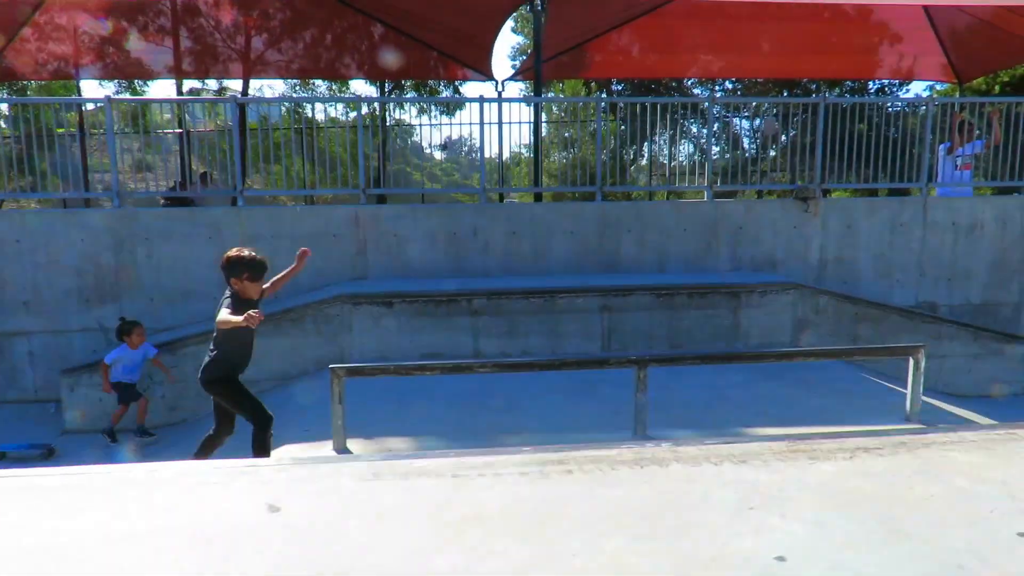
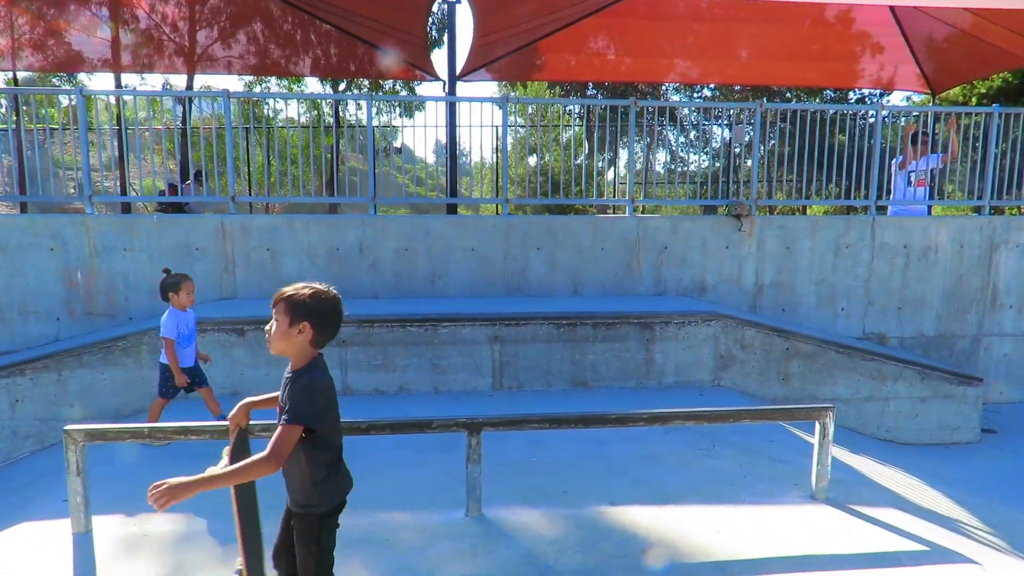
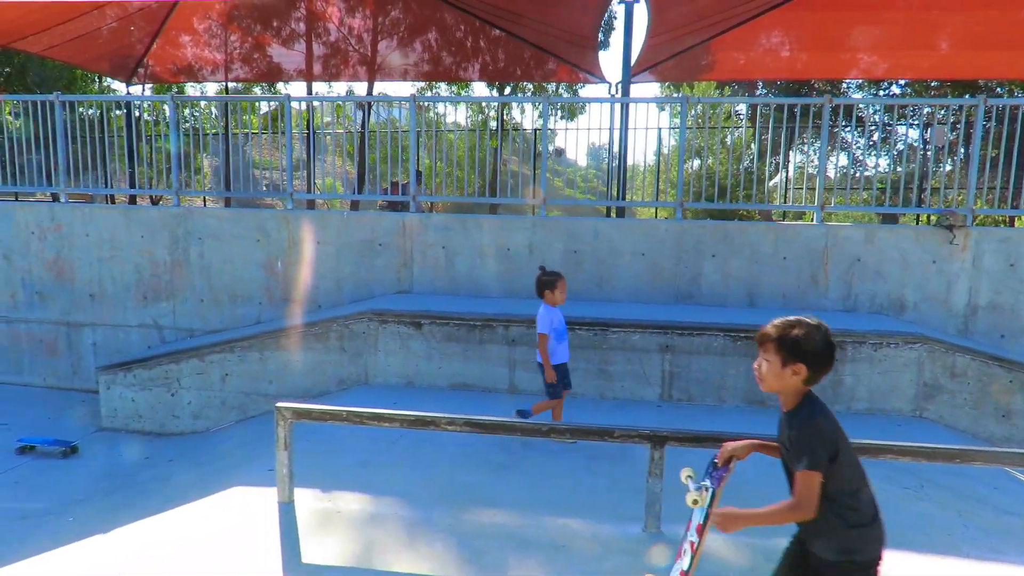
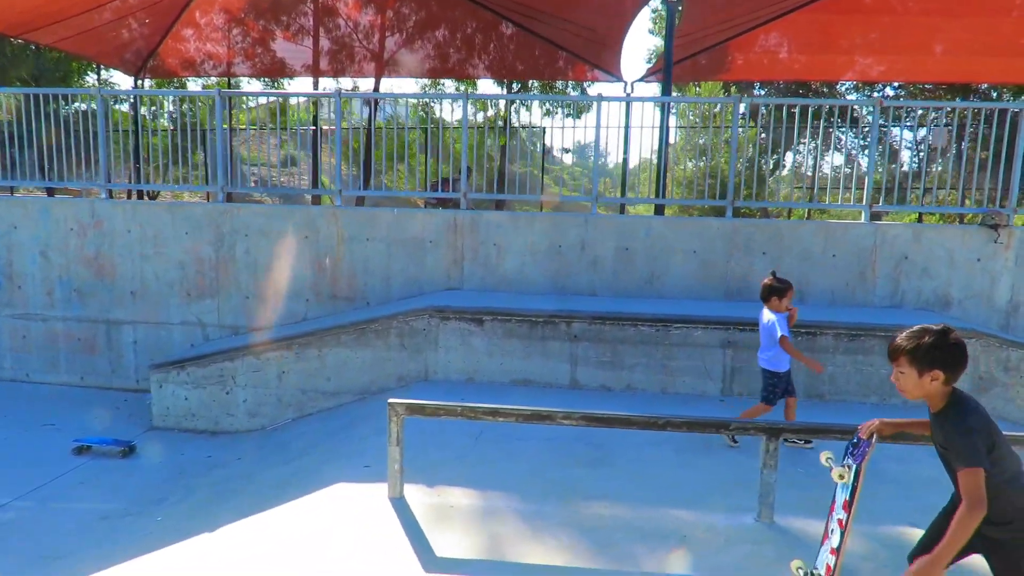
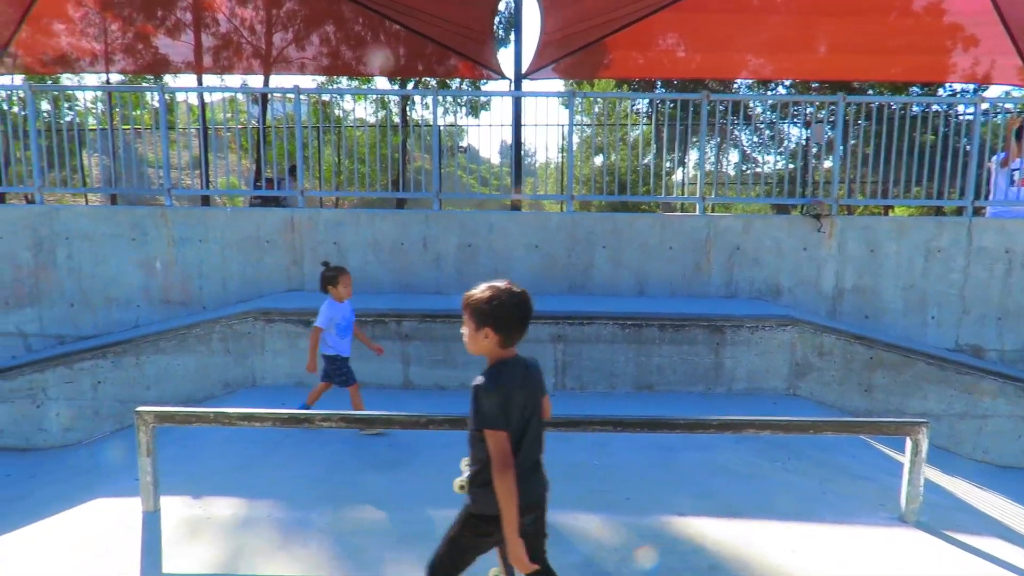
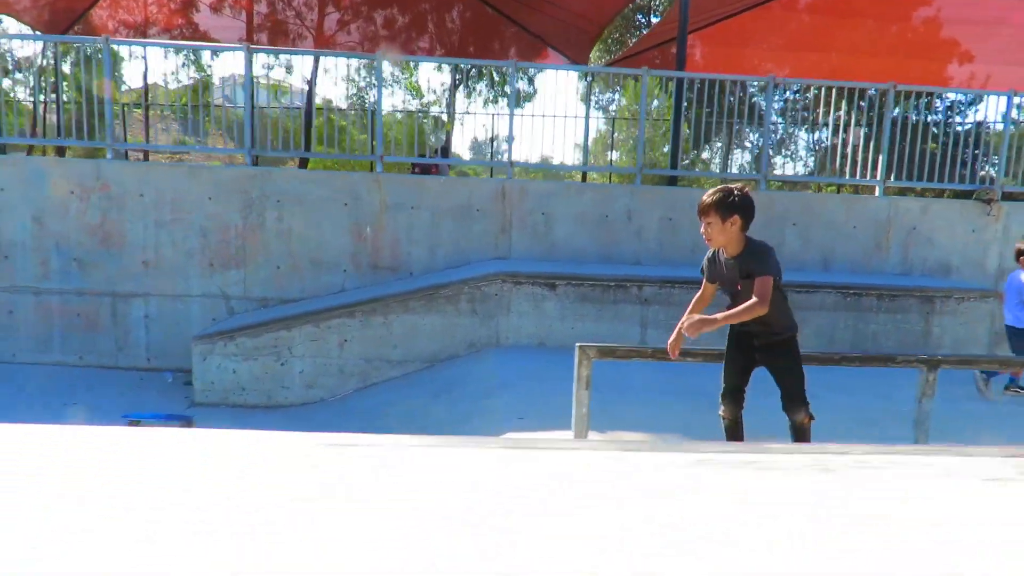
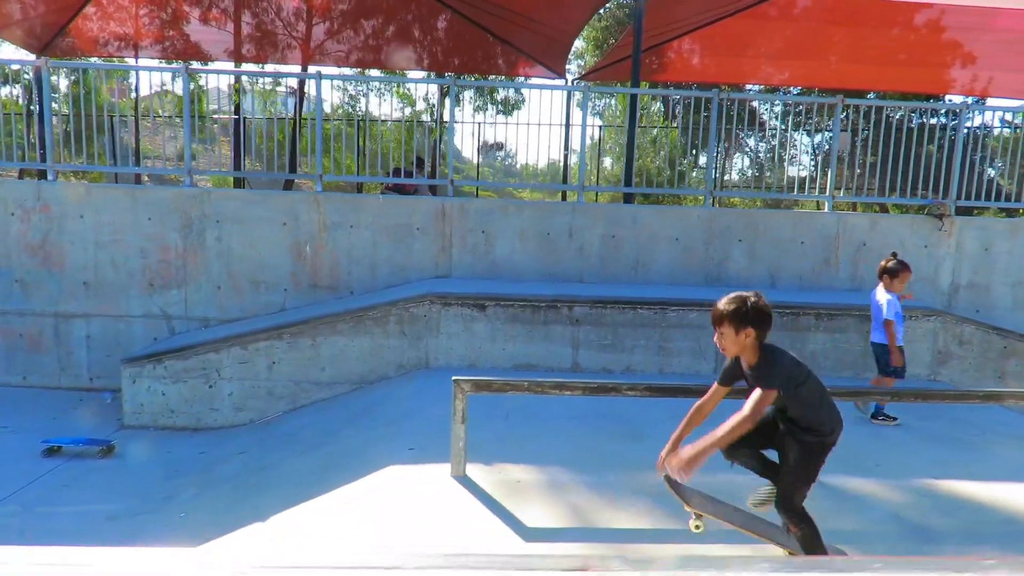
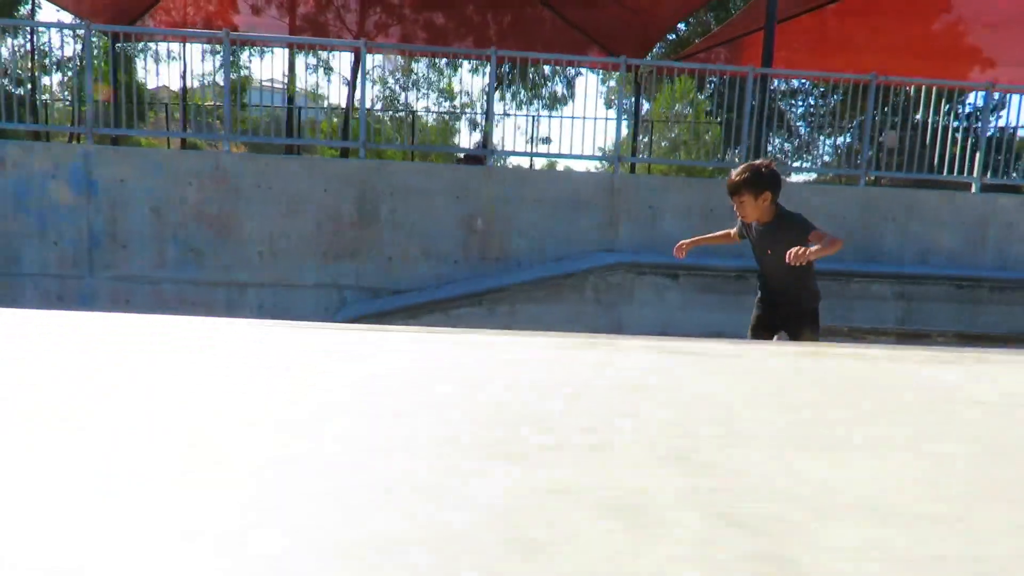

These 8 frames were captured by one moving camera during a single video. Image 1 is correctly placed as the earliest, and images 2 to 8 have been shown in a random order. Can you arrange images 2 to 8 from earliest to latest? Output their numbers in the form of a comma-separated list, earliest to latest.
2, 5, 3, 4, 7, 6, 8
